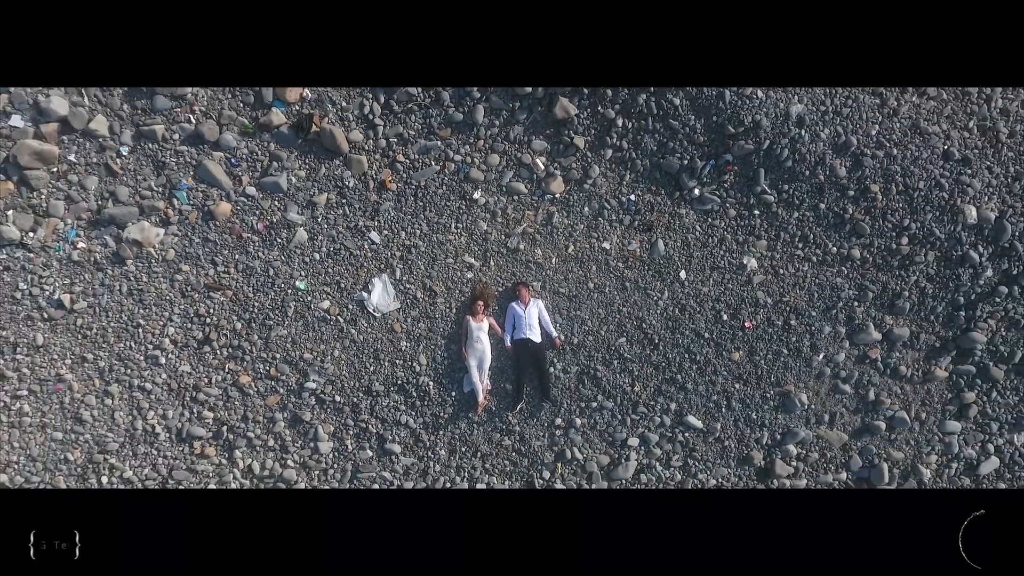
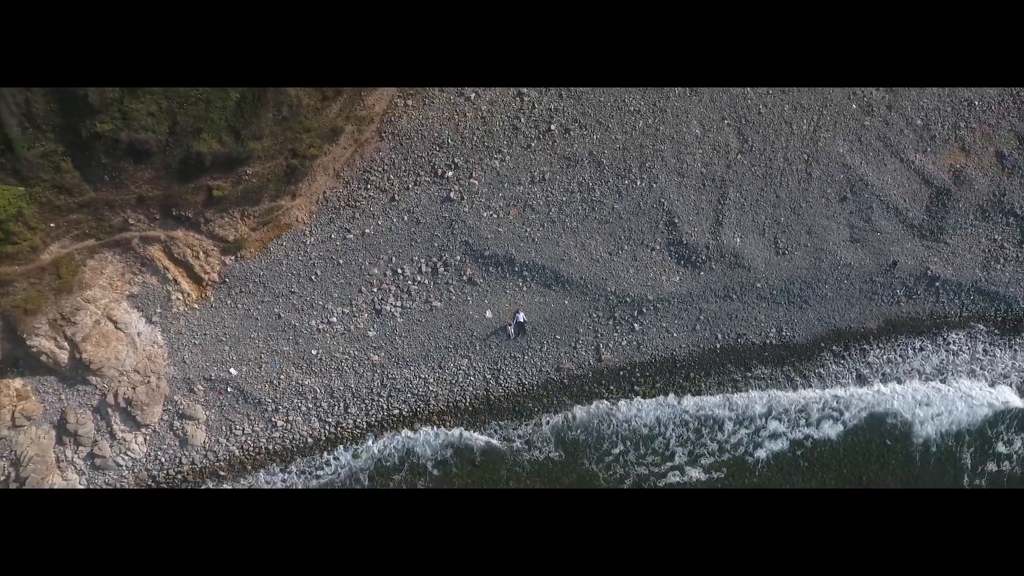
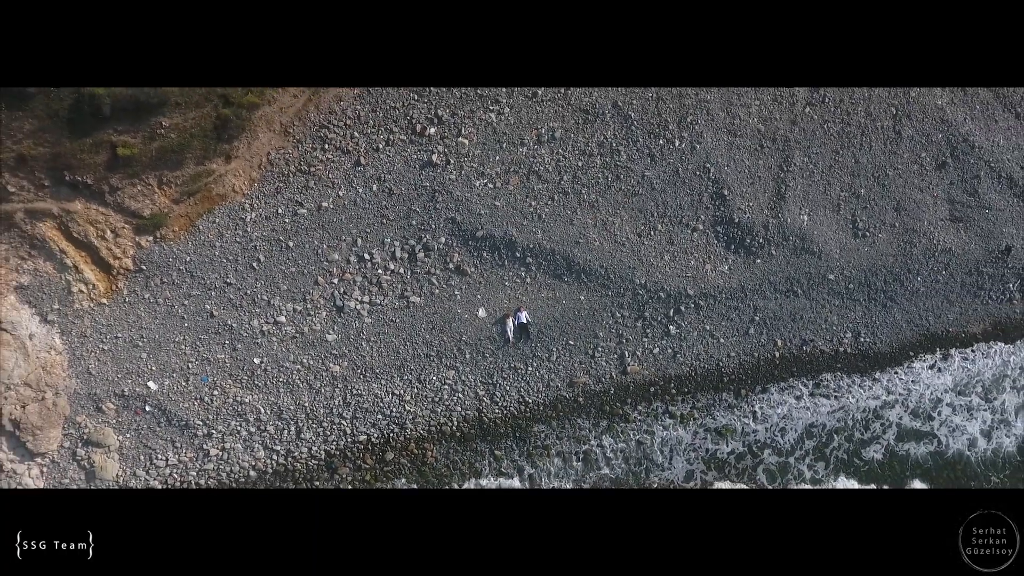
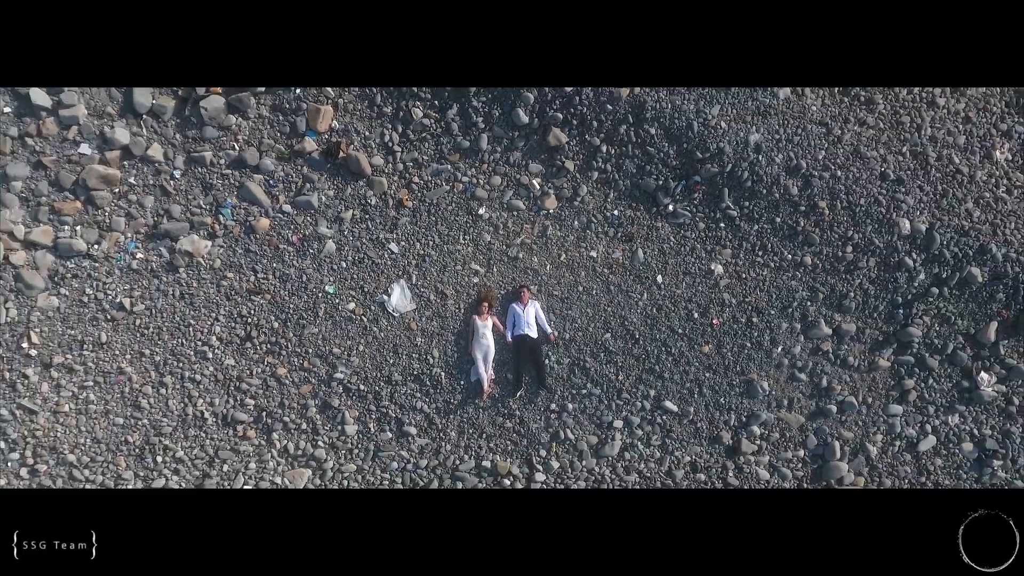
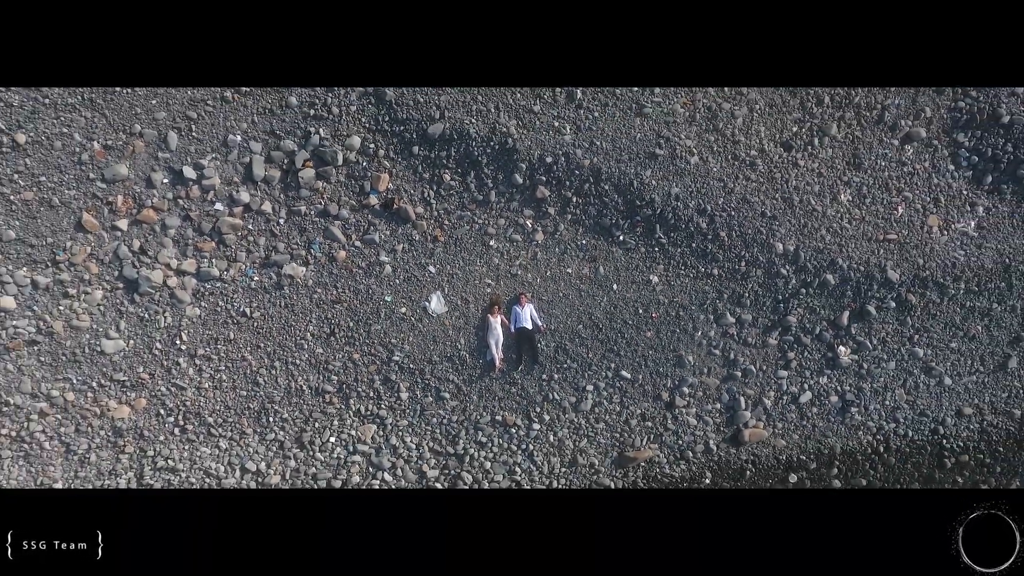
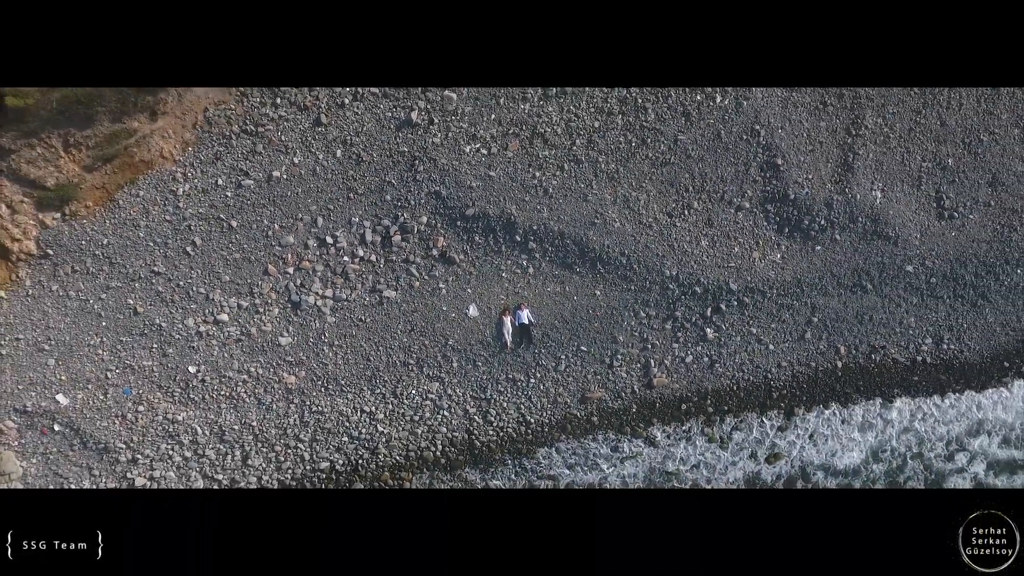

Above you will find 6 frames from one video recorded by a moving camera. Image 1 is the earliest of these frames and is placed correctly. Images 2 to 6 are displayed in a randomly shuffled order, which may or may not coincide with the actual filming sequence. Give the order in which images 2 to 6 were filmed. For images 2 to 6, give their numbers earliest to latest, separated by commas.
4, 5, 6, 3, 2
